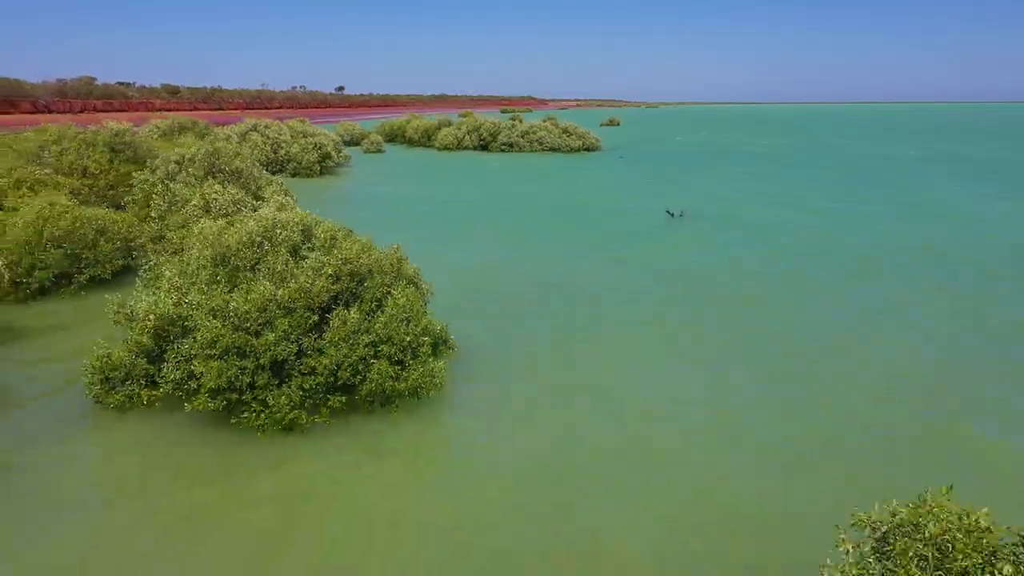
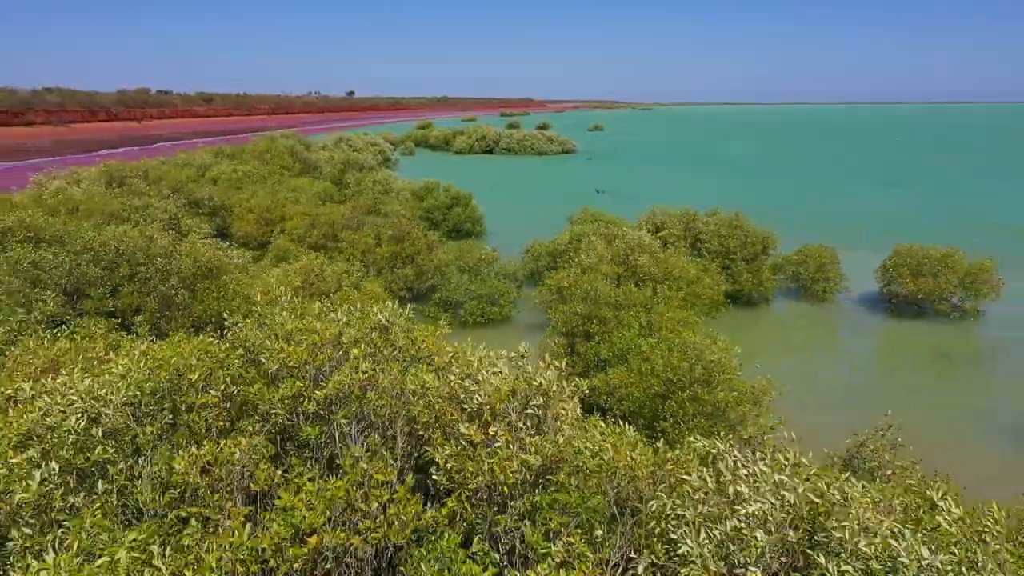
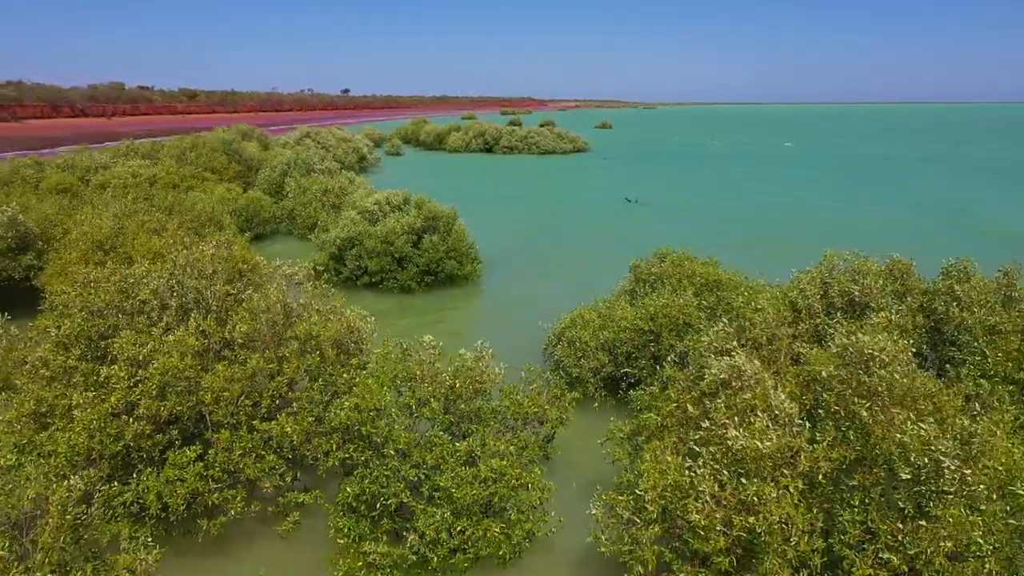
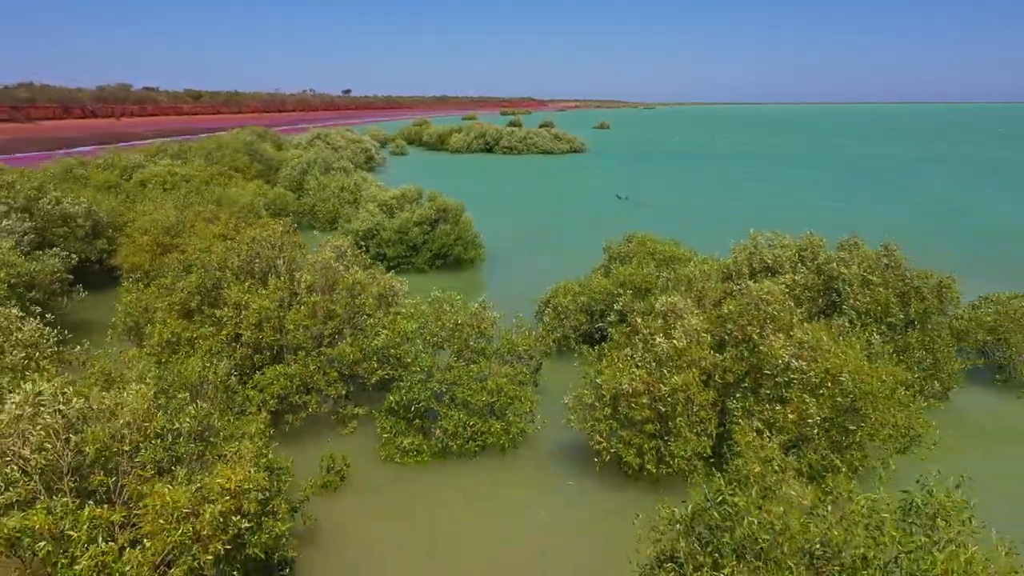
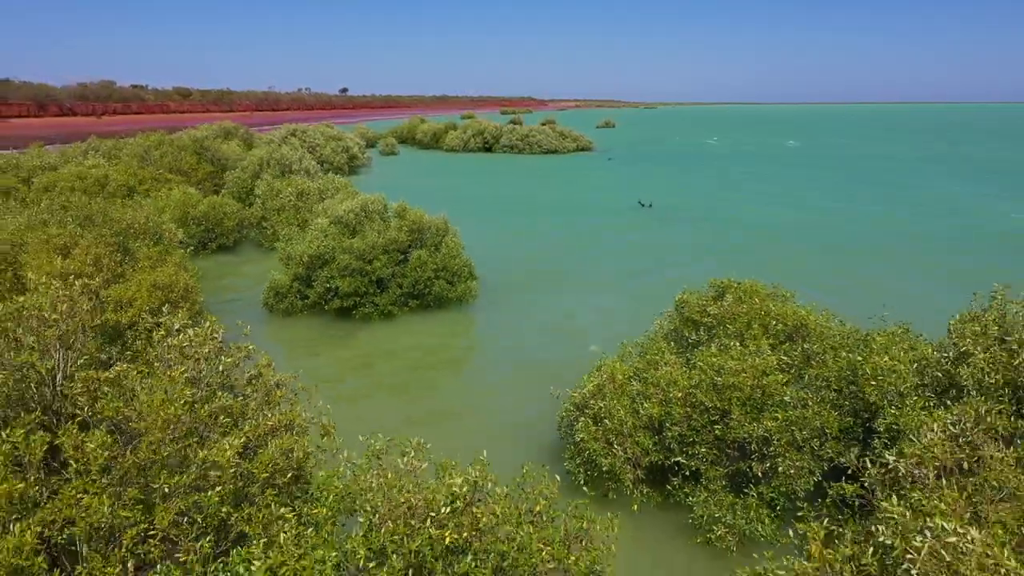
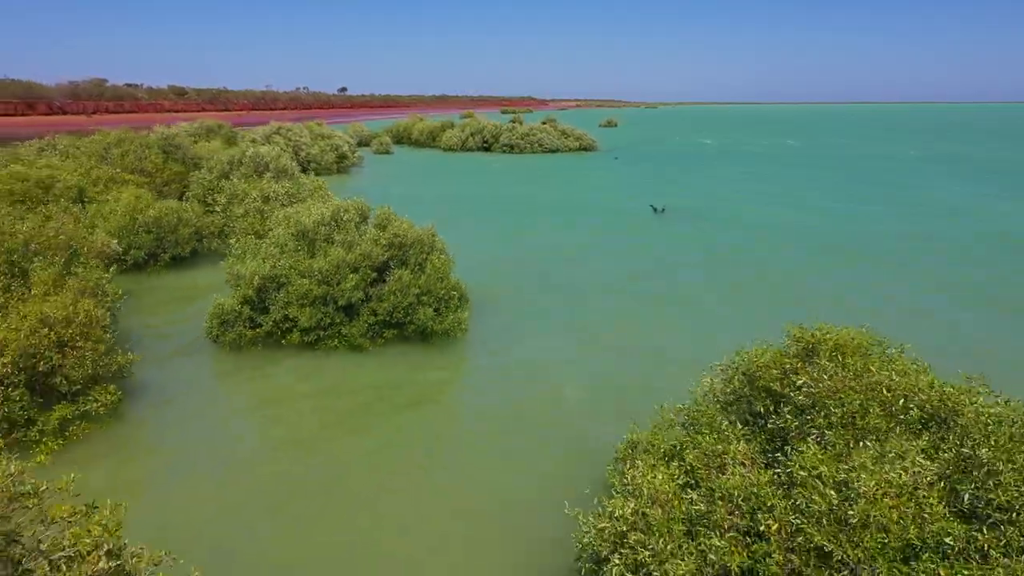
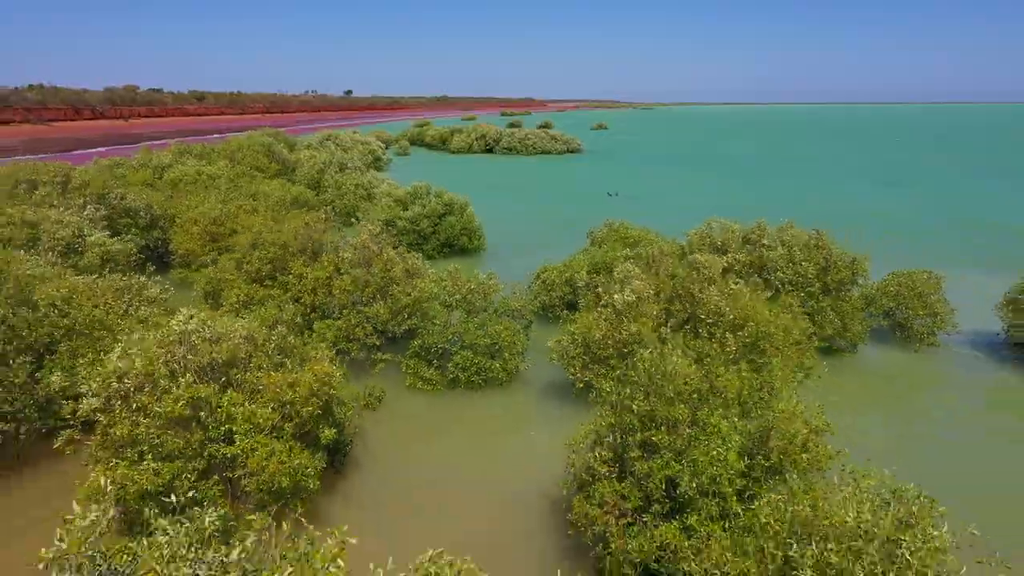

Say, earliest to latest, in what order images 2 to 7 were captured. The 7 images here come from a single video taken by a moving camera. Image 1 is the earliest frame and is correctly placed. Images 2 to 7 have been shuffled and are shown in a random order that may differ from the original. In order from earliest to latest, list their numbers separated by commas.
6, 5, 3, 4, 7, 2
